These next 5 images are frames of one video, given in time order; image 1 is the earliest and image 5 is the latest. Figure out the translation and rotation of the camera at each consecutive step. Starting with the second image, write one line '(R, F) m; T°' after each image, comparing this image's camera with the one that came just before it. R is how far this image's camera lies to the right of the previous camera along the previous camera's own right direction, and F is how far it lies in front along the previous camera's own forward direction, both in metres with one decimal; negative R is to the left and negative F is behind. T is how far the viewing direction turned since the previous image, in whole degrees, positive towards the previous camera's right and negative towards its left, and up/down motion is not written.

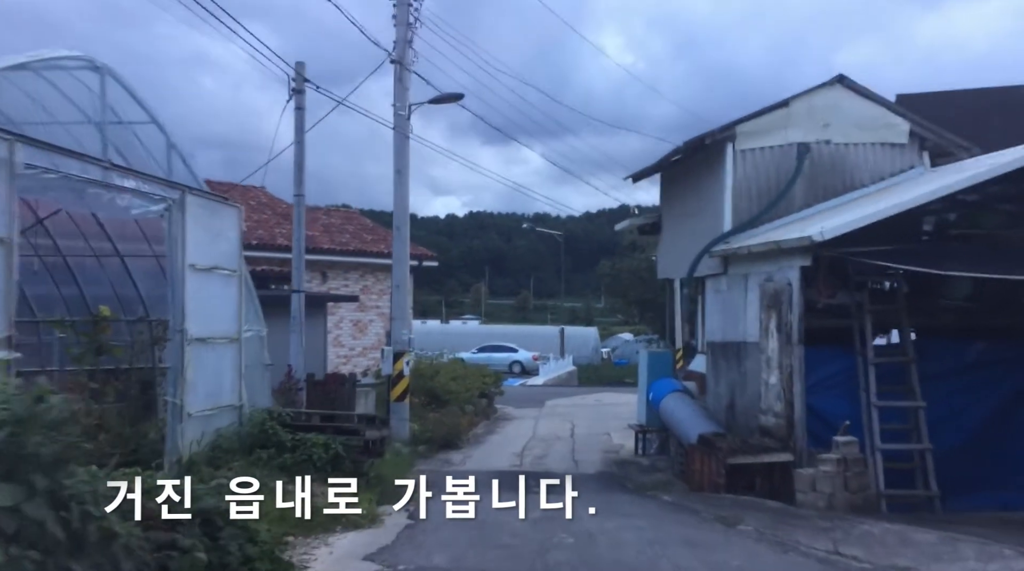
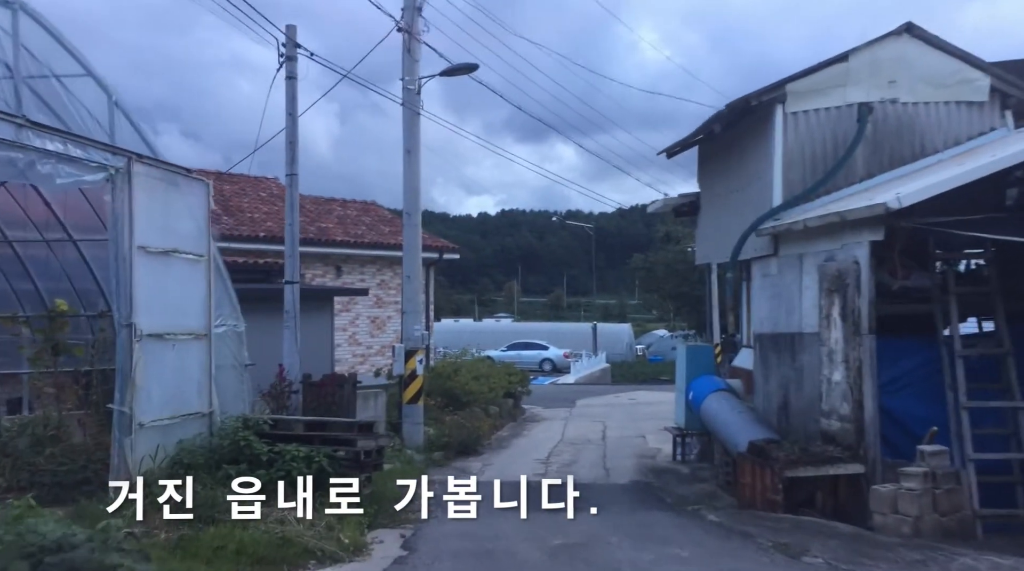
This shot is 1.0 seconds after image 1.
(+0.2, +1.5) m; -2°
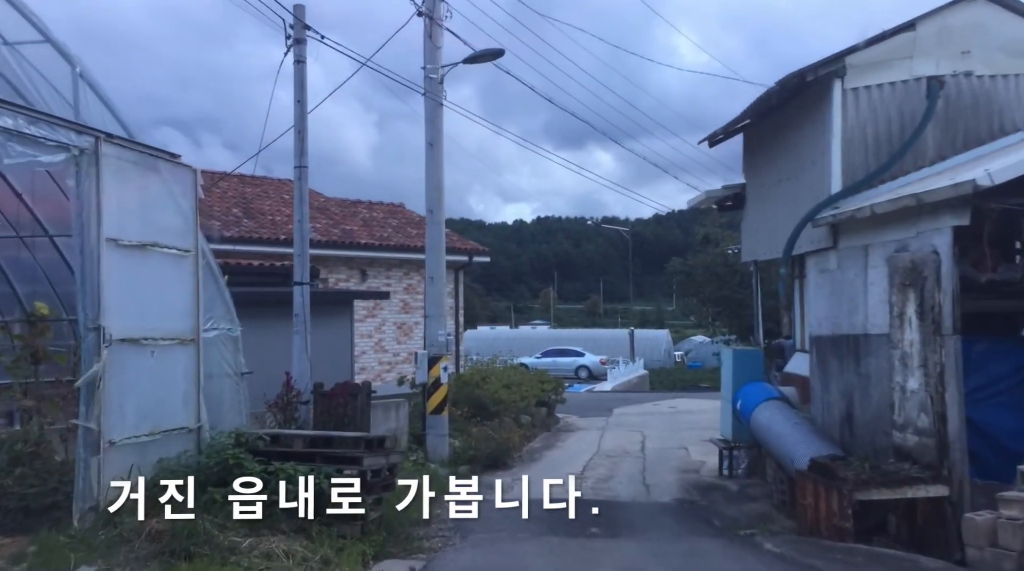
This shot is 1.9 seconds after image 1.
(+0.1, +1.0) m; -2°
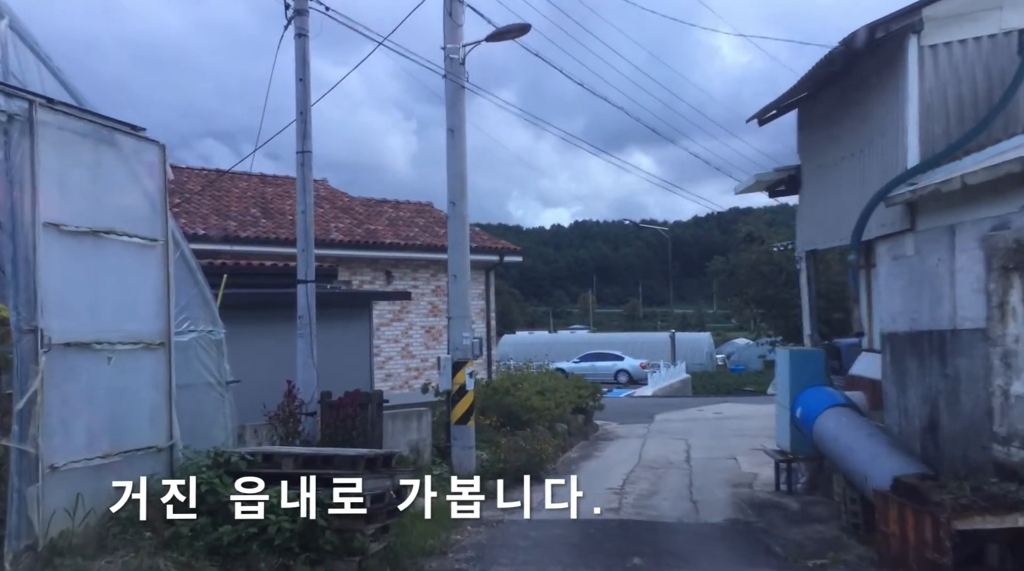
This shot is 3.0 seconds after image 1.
(+0.1, +1.2) m; -2°
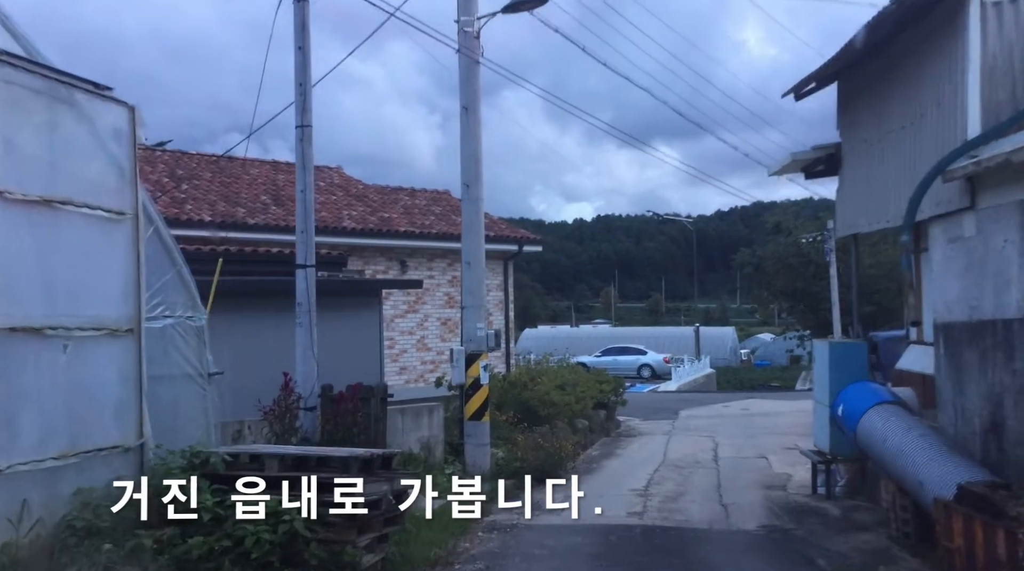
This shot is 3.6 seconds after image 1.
(+0.1, +0.8) m; -1°
